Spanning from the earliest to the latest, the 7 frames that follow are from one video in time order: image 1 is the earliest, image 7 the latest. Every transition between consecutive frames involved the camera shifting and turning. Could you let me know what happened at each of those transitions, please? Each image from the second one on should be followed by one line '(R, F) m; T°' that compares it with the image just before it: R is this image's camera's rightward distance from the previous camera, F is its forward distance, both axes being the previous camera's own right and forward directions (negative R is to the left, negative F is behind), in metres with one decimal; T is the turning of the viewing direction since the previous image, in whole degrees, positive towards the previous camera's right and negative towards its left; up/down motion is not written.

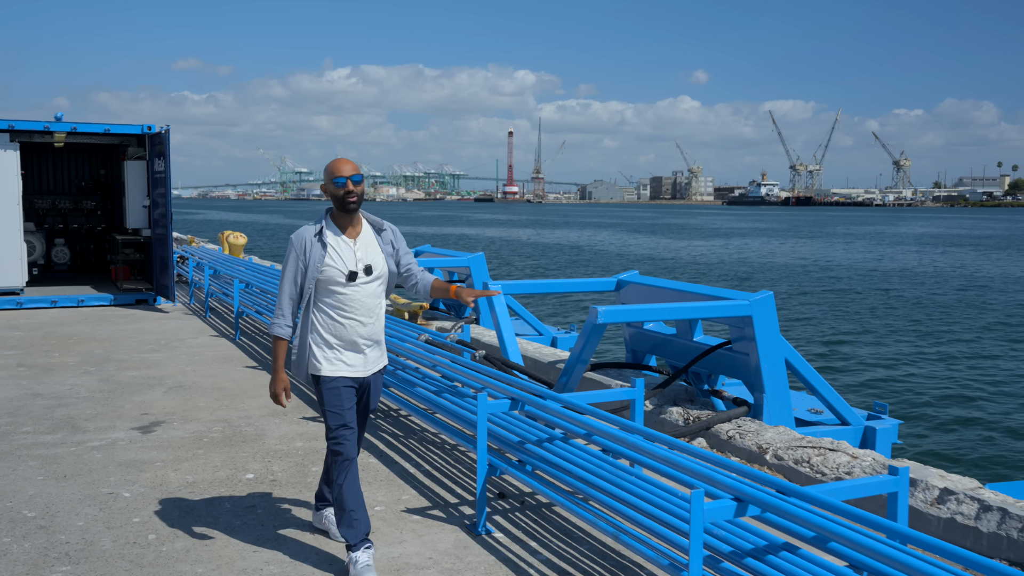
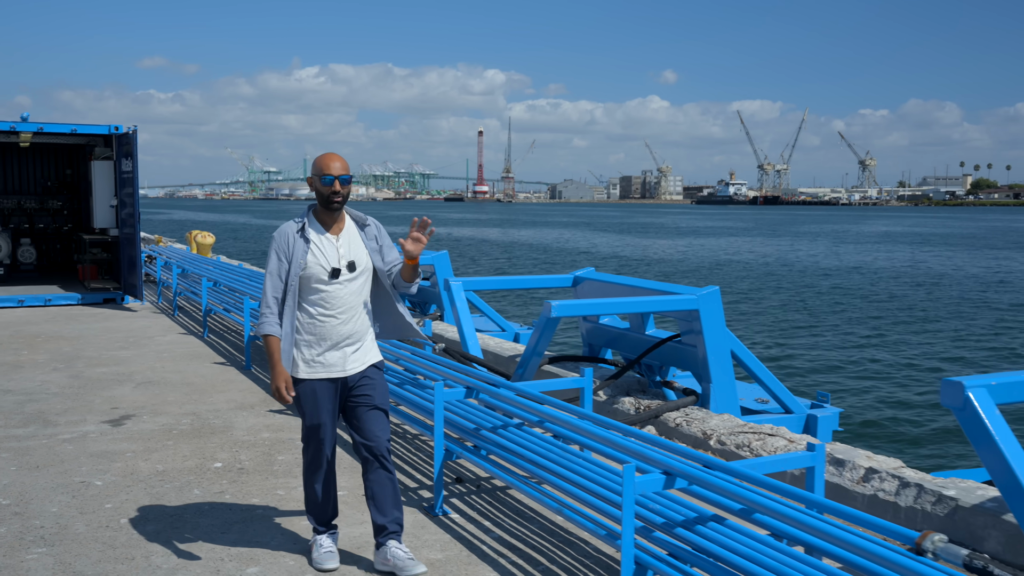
(+0.1, -0.3) m; +2°
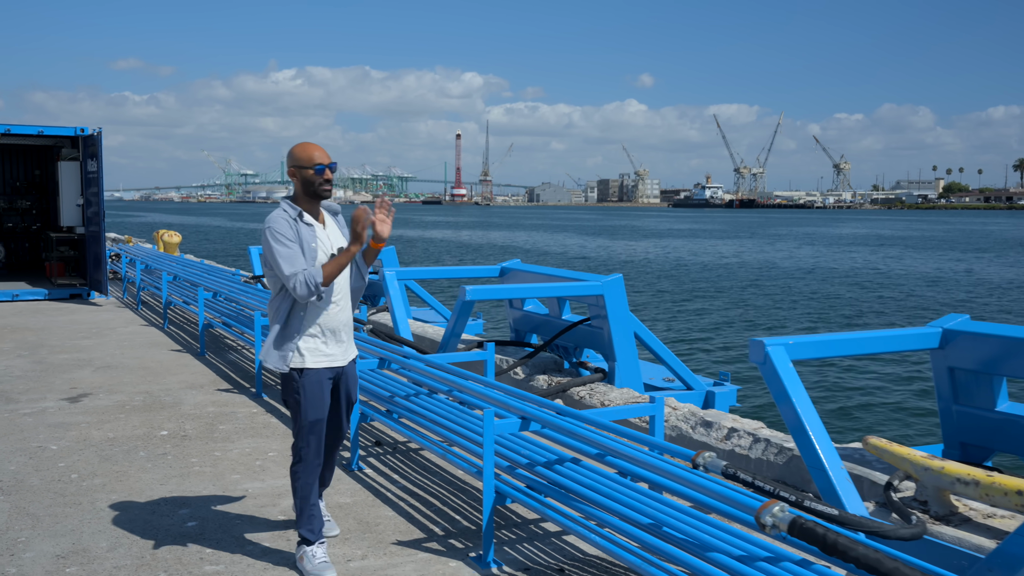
(+0.4, -0.6) m; +1°
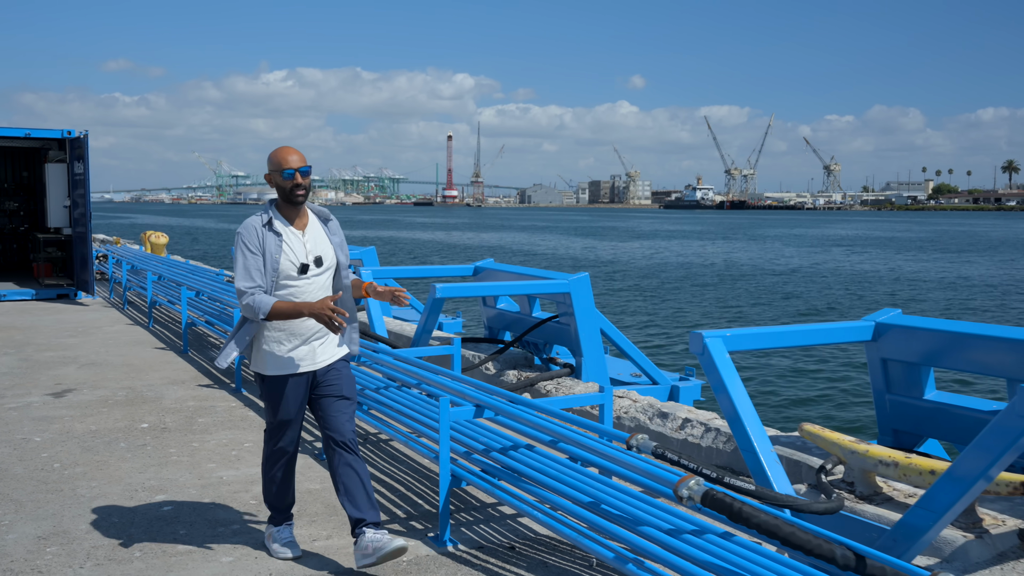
(+0.2, -0.2) m; +1°
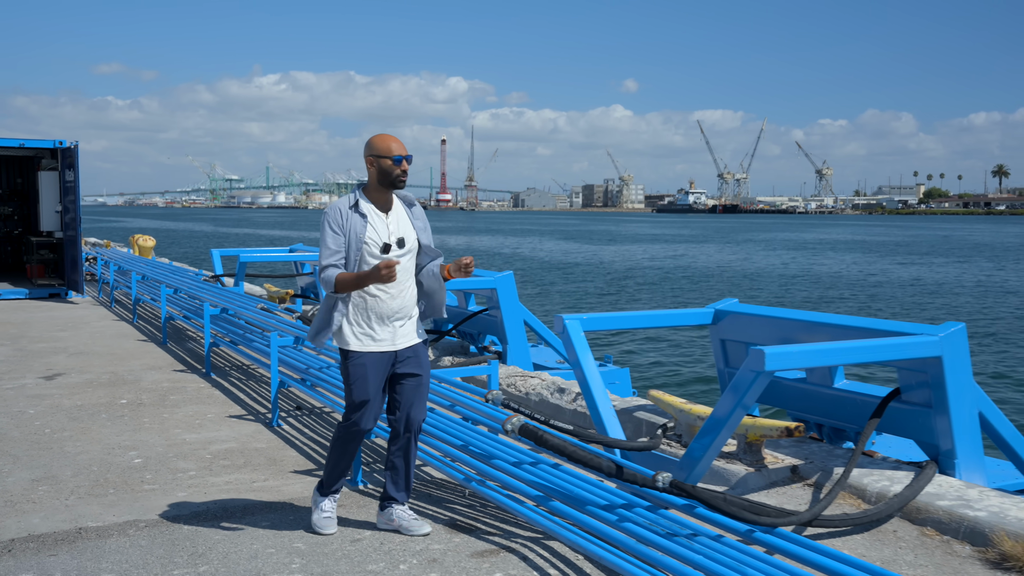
(+0.5, -1.0) m; 0°
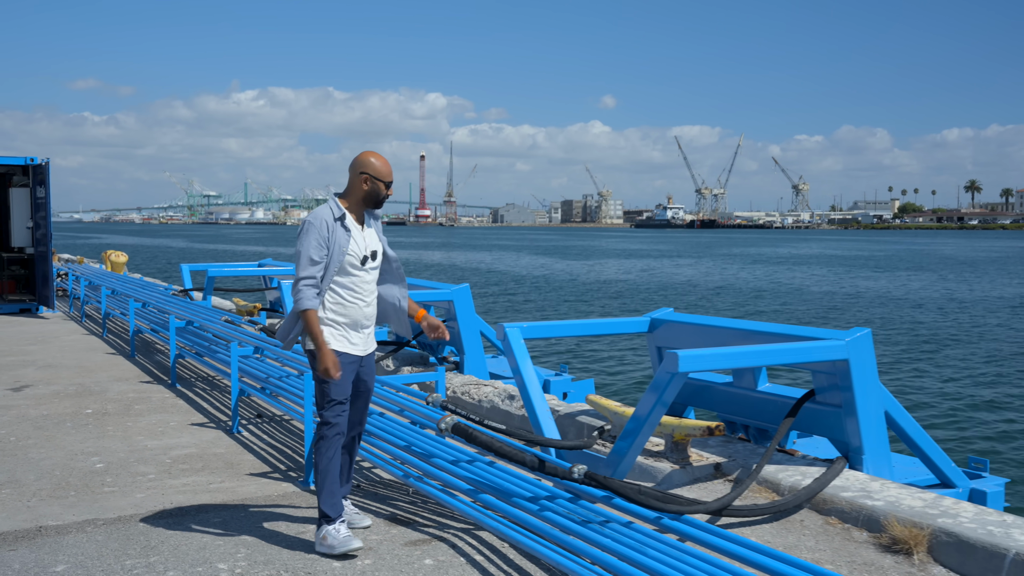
(+0.2, -0.3) m; +1°
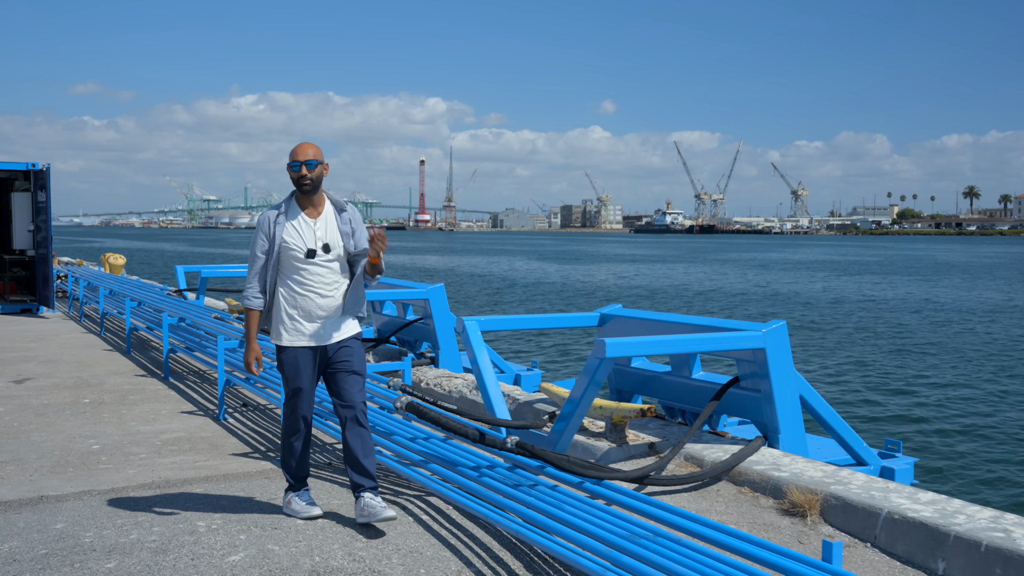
(+0.3, -0.5) m; 0°
